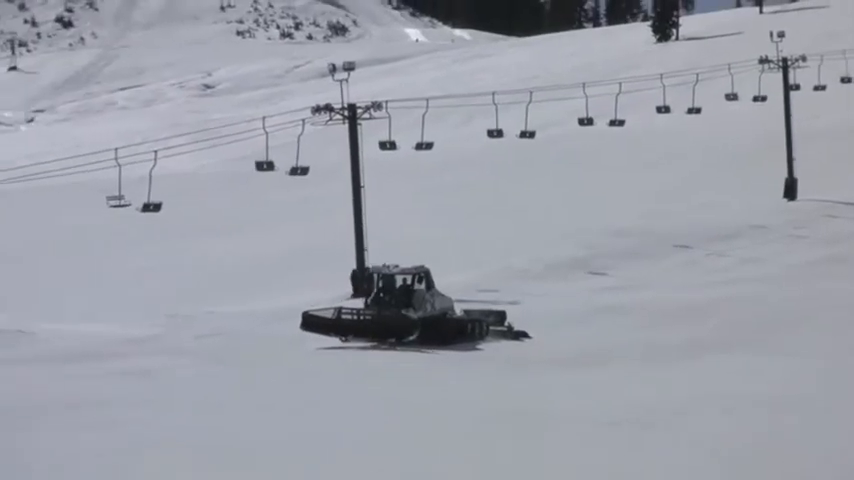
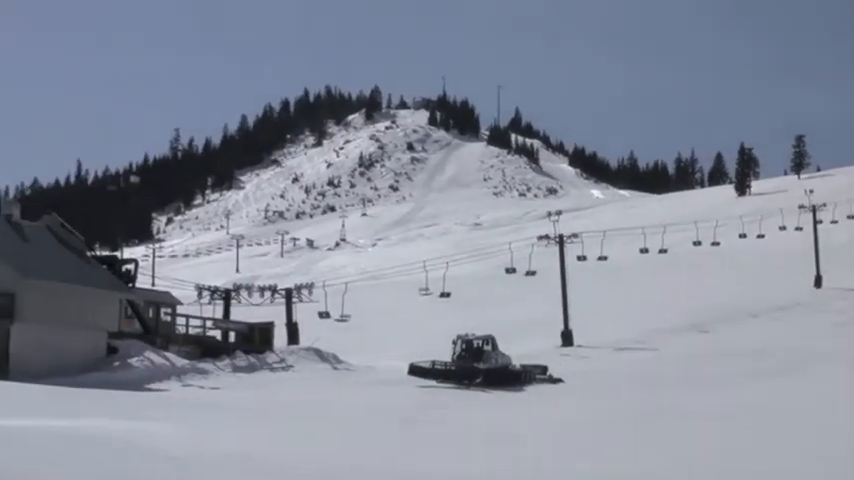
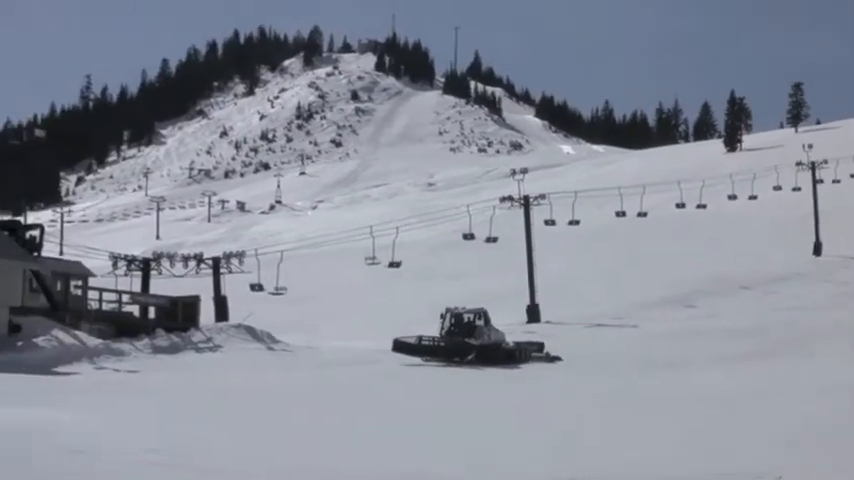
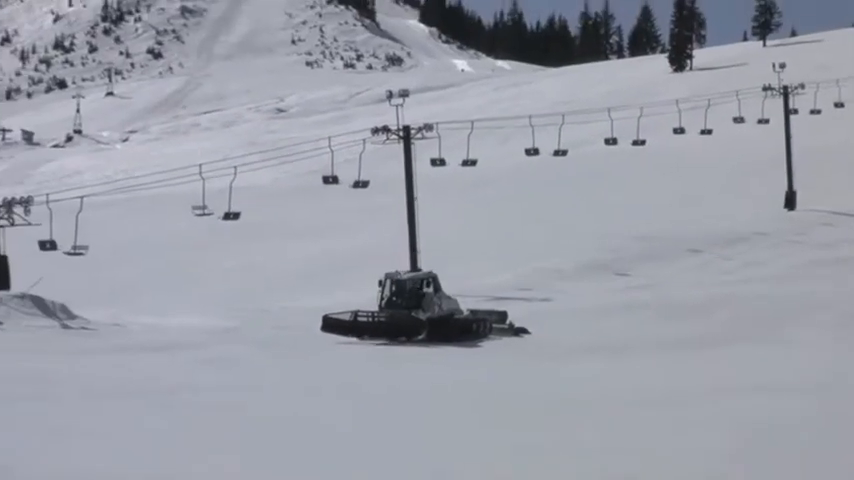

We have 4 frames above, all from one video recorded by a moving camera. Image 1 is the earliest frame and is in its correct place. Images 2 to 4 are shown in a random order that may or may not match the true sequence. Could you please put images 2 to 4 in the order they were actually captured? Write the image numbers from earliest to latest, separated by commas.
4, 3, 2
